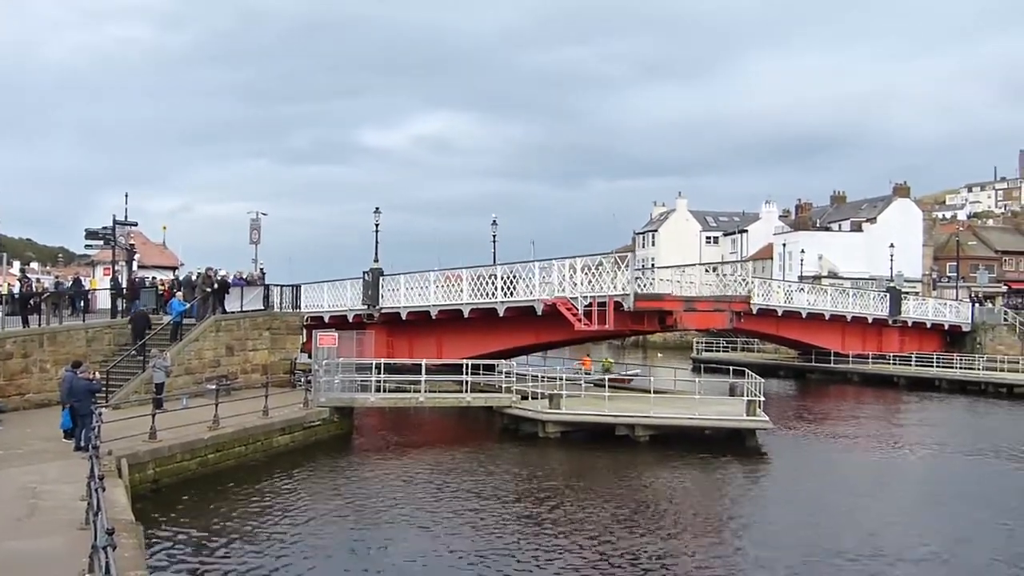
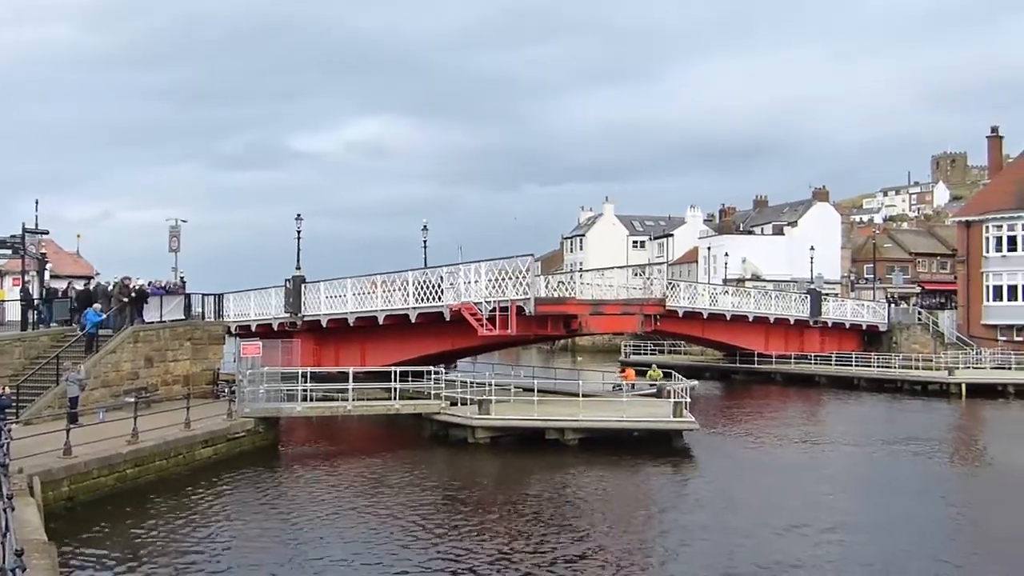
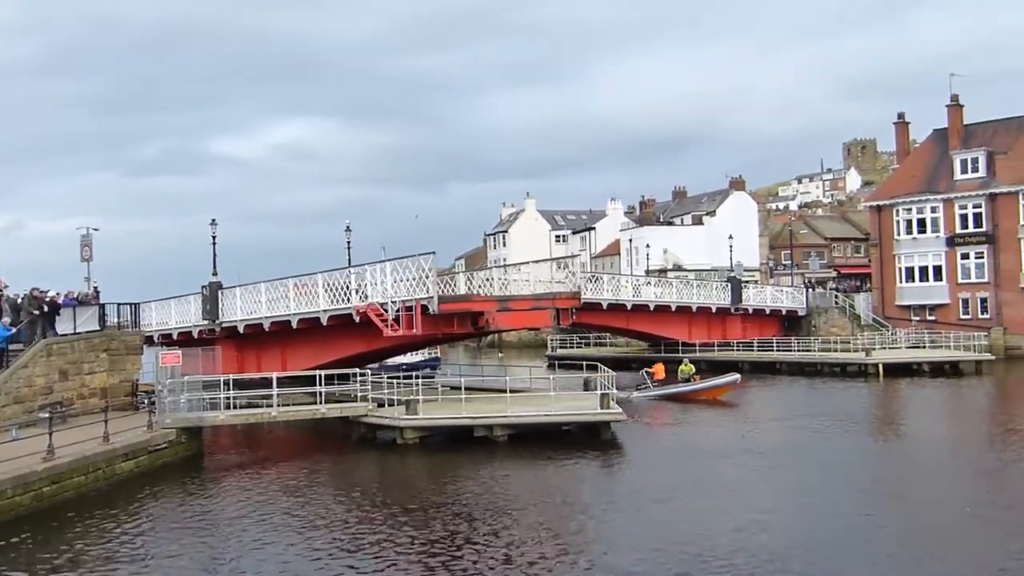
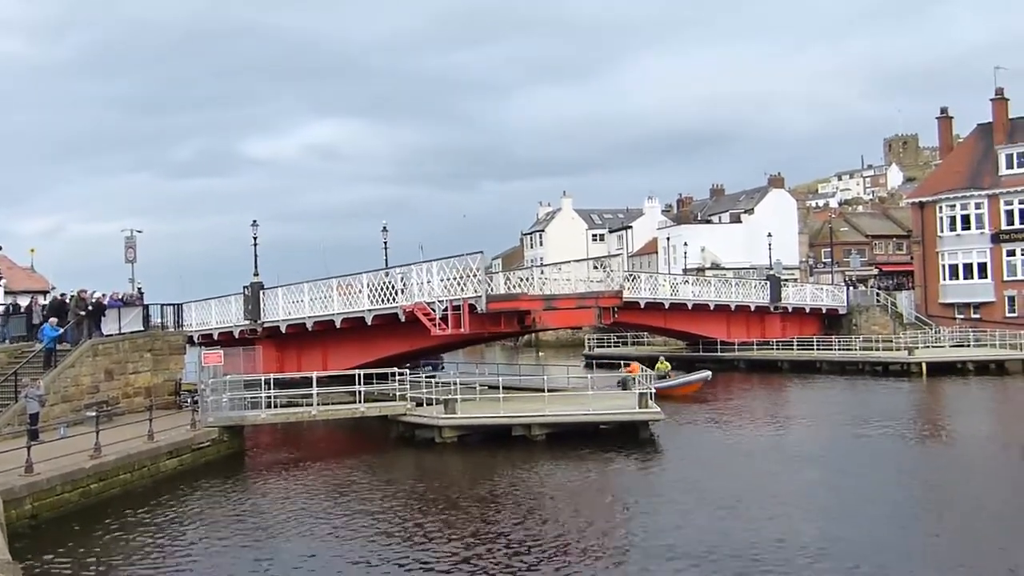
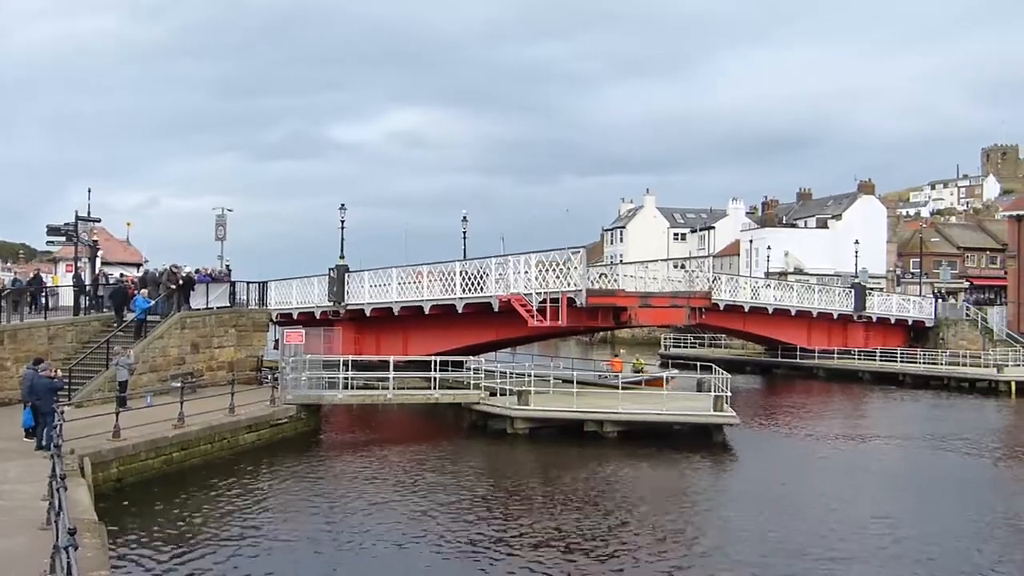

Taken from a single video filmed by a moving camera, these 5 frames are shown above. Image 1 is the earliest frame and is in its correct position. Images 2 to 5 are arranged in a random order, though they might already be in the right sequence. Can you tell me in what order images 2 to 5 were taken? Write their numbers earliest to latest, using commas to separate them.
5, 2, 4, 3
